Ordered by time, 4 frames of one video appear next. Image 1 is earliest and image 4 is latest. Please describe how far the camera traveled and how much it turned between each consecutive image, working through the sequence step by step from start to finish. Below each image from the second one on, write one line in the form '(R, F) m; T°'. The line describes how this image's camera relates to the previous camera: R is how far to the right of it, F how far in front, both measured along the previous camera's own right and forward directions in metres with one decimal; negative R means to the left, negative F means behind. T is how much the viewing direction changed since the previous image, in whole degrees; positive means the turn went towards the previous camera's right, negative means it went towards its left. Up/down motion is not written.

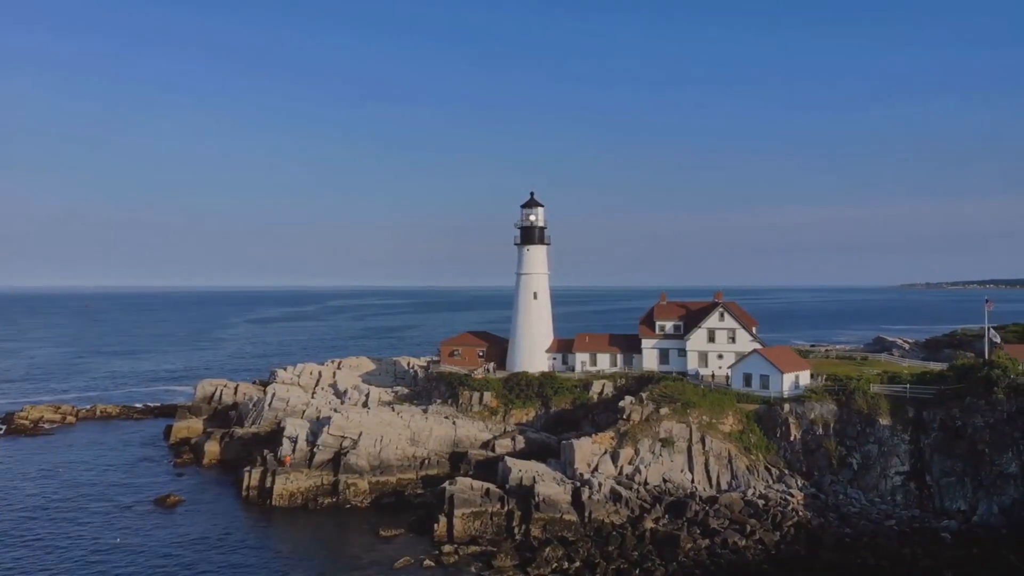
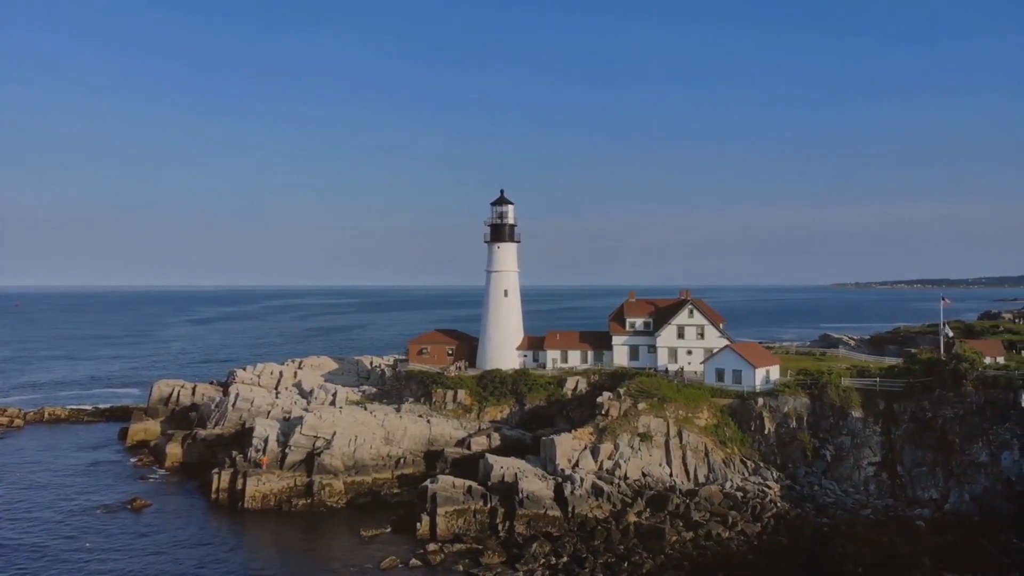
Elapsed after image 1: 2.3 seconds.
(-1.4, +0.1) m; +4°
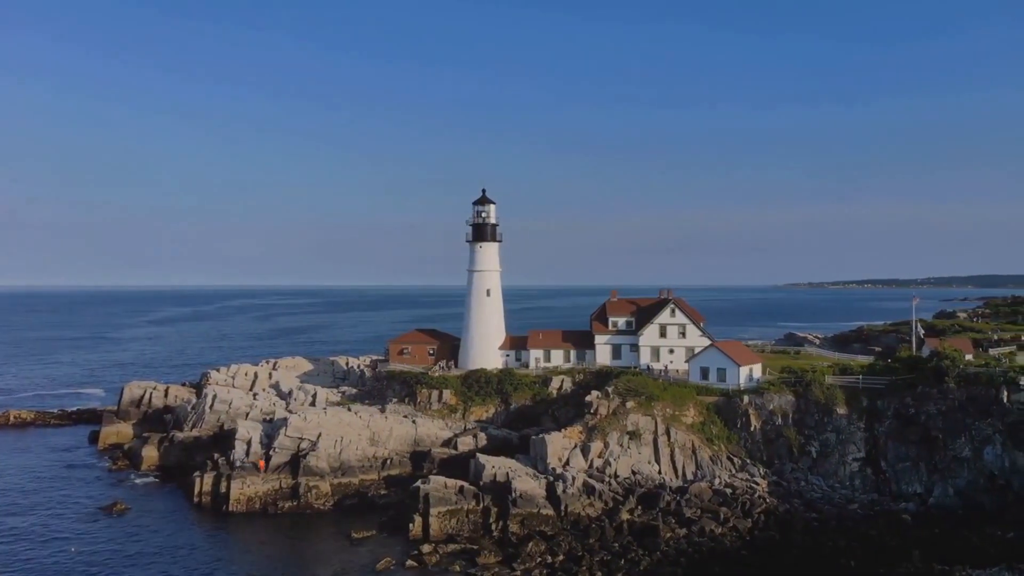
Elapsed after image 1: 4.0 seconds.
(-1.2, 0.0) m; +3°
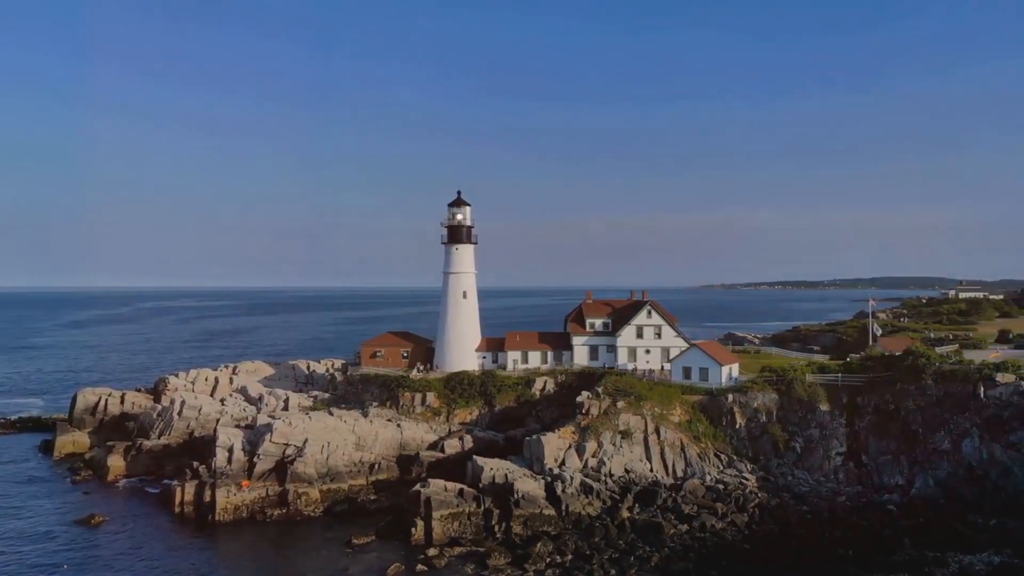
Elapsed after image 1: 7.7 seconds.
(-2.8, 0.0) m; +5°
